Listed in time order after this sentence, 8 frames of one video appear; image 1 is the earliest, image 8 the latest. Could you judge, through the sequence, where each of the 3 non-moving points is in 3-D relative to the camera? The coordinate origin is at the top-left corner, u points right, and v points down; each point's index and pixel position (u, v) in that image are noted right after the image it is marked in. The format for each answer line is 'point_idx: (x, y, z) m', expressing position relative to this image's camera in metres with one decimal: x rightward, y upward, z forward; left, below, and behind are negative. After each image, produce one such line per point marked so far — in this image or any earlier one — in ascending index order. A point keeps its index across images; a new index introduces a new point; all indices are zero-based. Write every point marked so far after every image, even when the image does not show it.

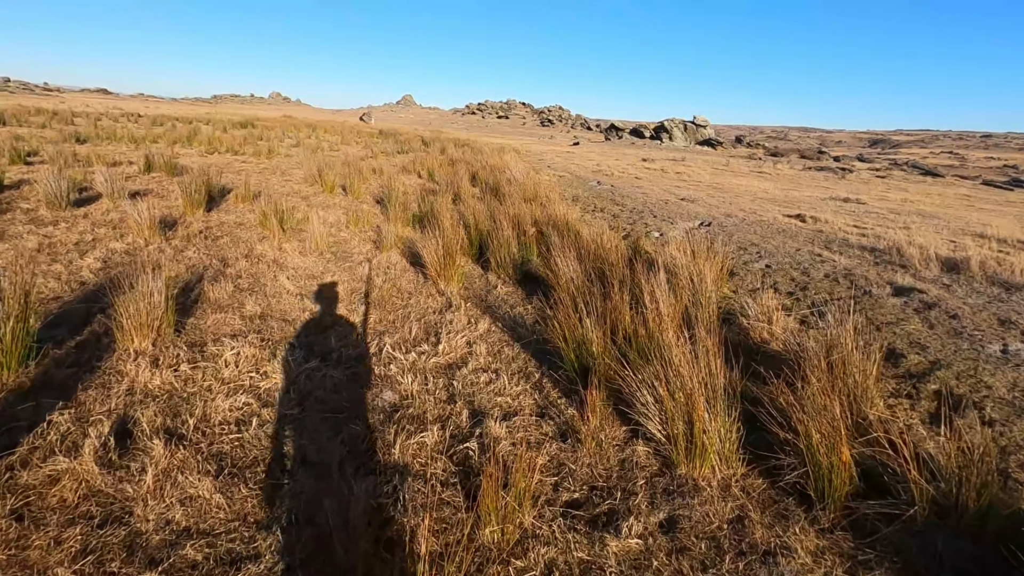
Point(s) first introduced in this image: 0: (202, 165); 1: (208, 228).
0: (-8.5, +3.4, +14.7) m
1: (-4.3, +0.8, +7.5) m
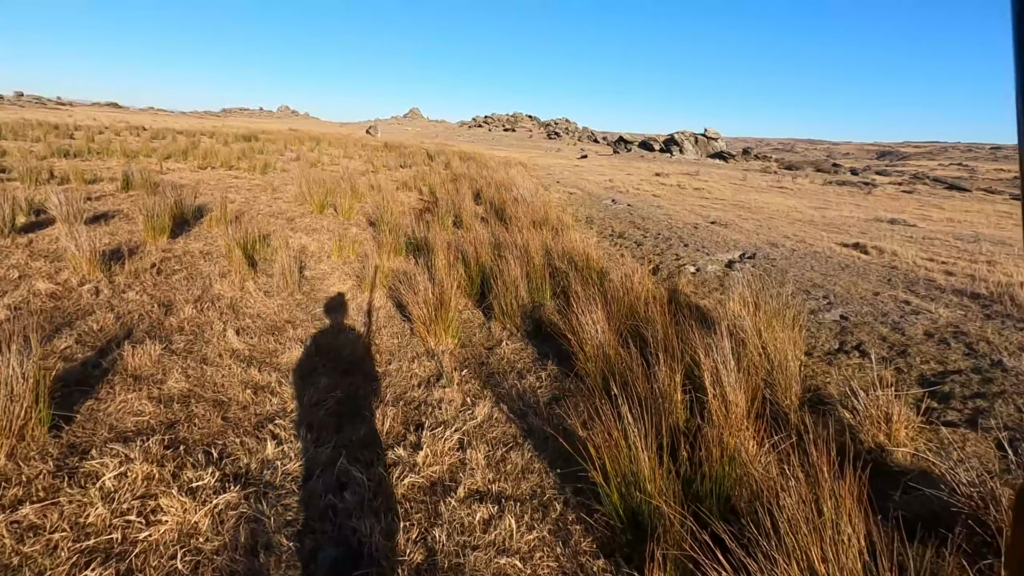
0: (-8.3, +2.7, +13.7) m
1: (-4.2, +0.3, +6.4) m
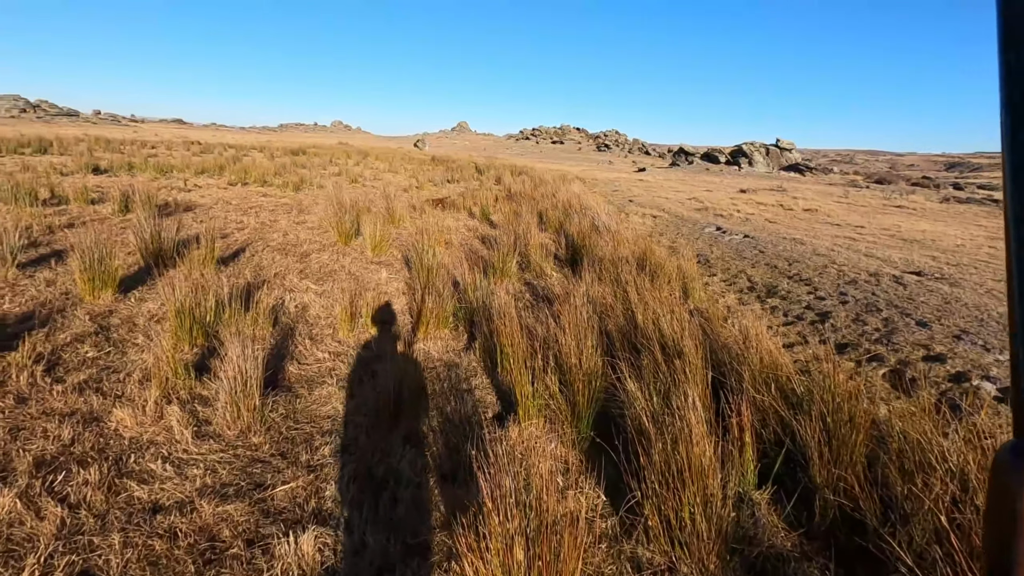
0: (-6.8, +1.9, +11.7) m
1: (-3.3, -0.4, +4.1) m
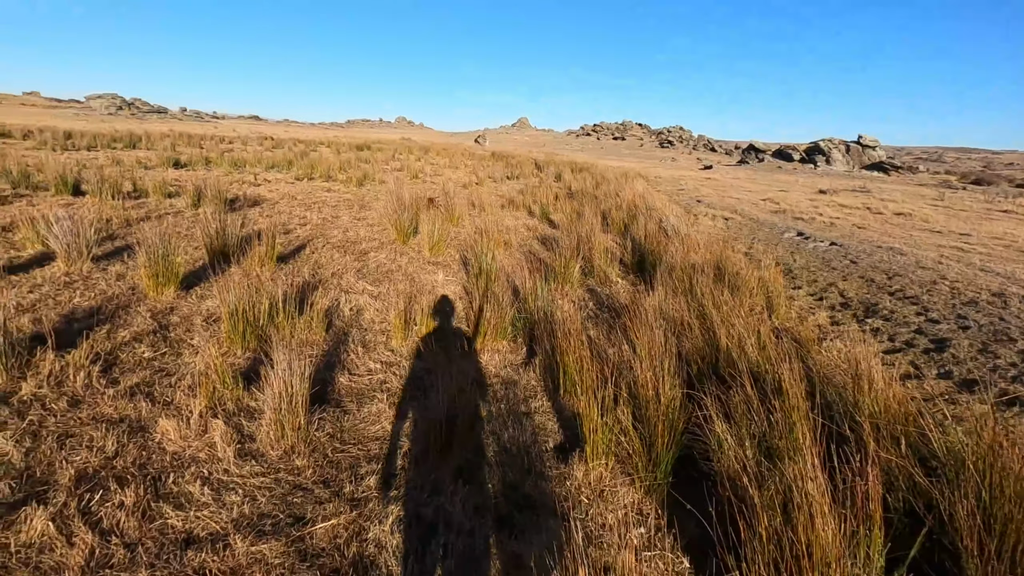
0: (-5.4, +2.1, +12.0) m
1: (-2.8, -0.4, +4.1) m
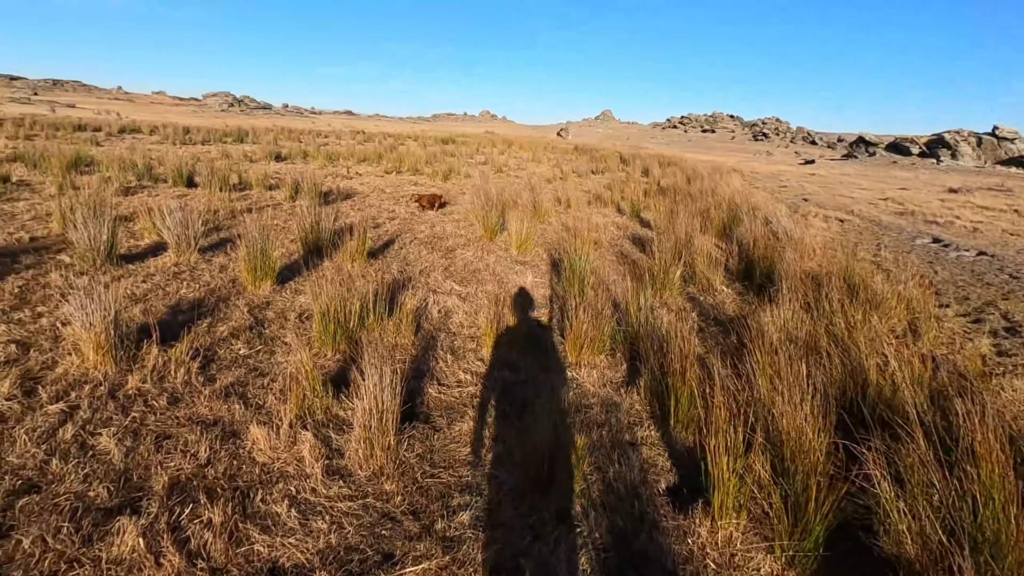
0: (-3.5, +2.3, +12.3) m
1: (-2.1, -0.3, +4.1) m
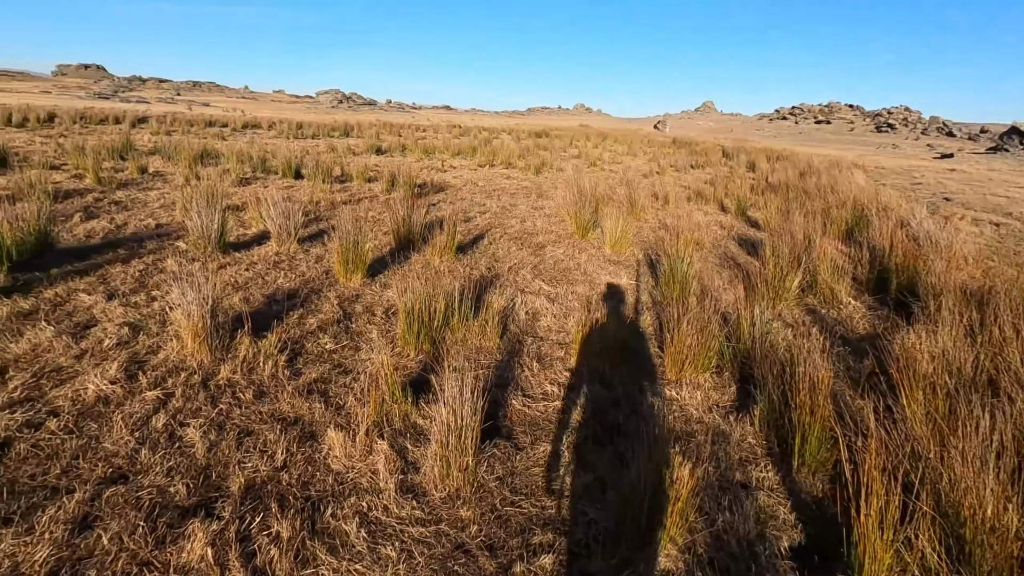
0: (-1.3, +2.4, +12.4) m
1: (-1.4, -0.3, +4.1) m
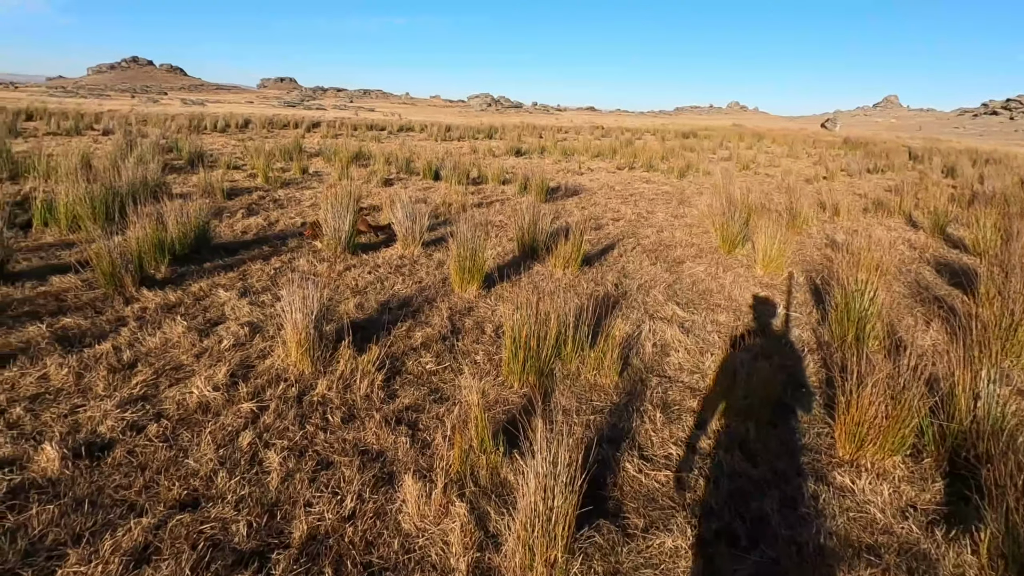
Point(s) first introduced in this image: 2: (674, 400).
0: (+1.7, +2.2, +11.8) m
1: (-0.6, -0.4, +3.8) m
2: (+1.0, -0.7, +3.2) m
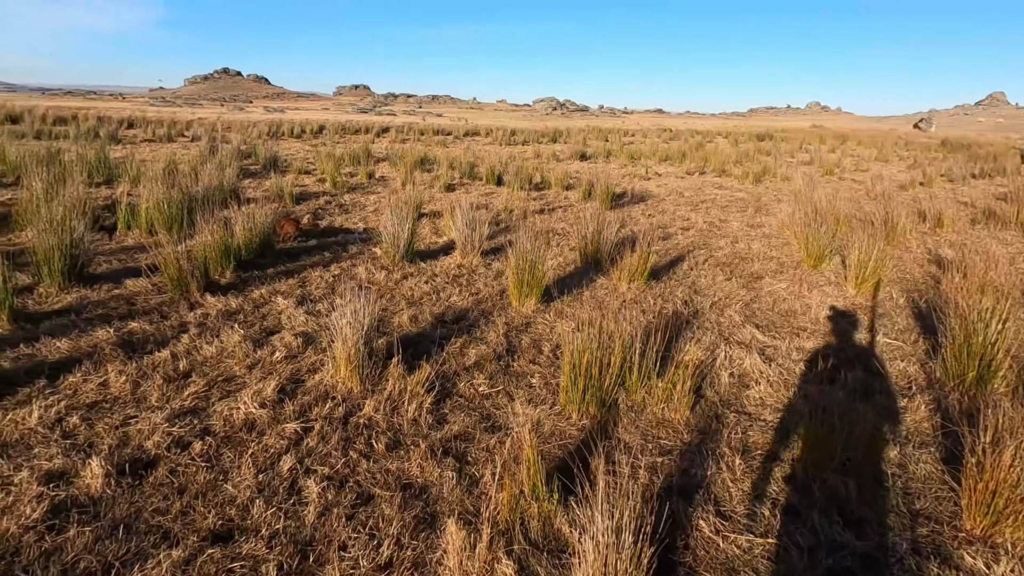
0: (+3.1, +2.0, +11.3) m
1: (-0.2, -0.5, +3.6) m
2: (+1.3, -0.8, +2.8) m
